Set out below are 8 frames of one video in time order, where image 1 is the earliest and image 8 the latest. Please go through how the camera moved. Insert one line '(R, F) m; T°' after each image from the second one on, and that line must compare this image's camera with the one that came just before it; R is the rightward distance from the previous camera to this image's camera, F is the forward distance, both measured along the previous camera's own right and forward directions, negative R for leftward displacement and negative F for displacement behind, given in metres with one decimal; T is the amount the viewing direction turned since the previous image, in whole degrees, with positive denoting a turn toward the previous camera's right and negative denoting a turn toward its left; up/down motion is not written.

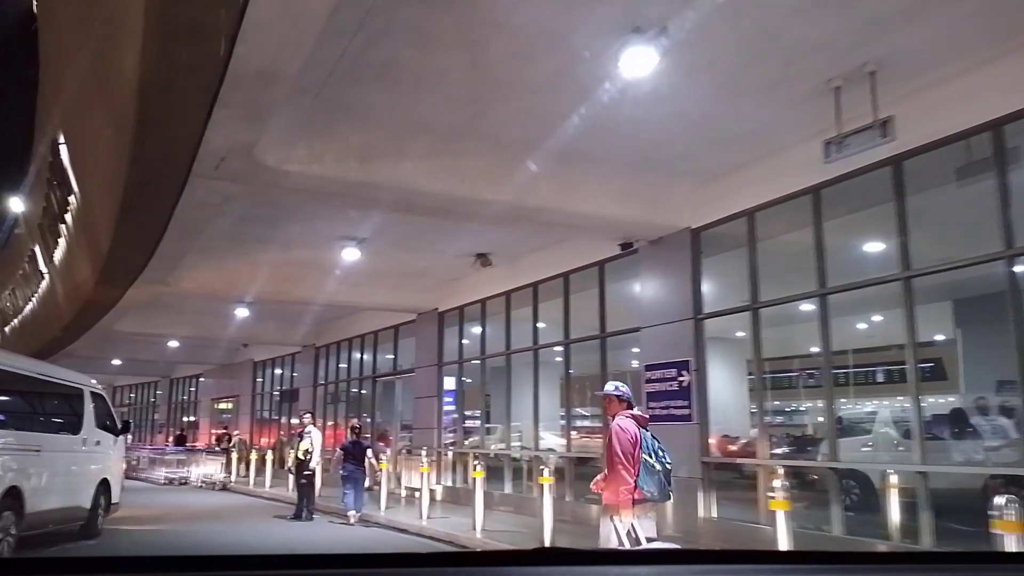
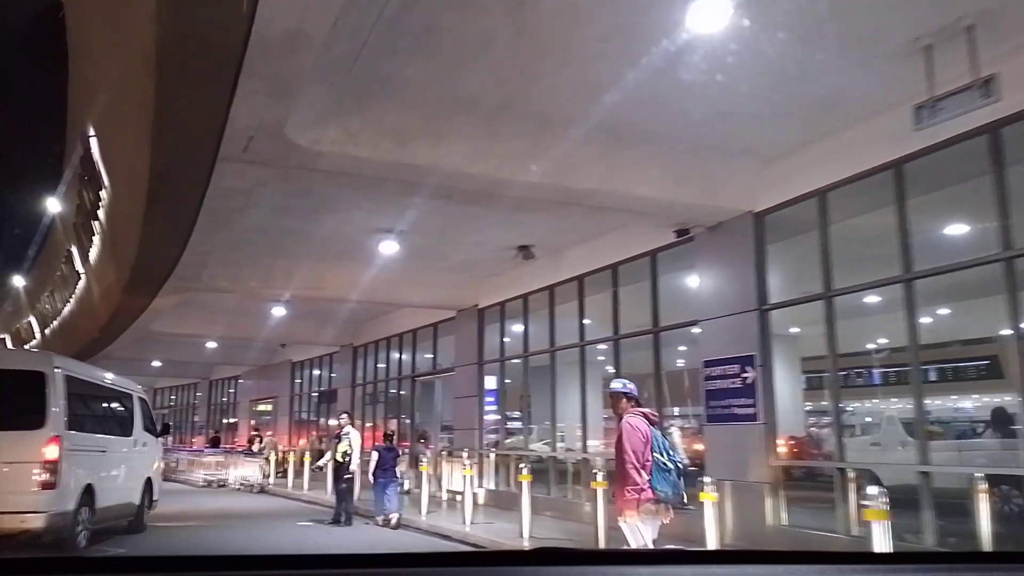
(-0.2, +0.8) m; -3°
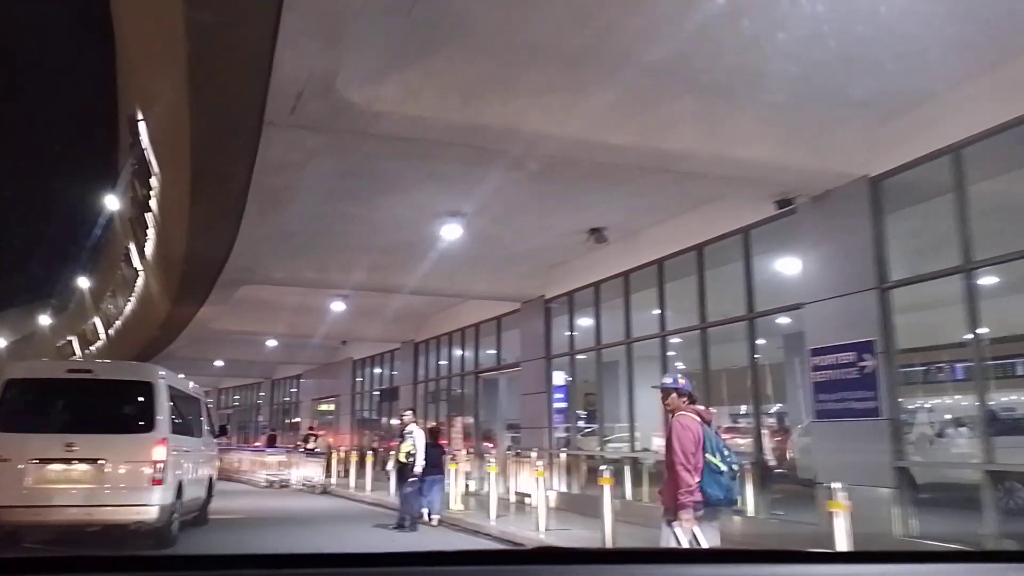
(-0.3, +1.2) m; -4°
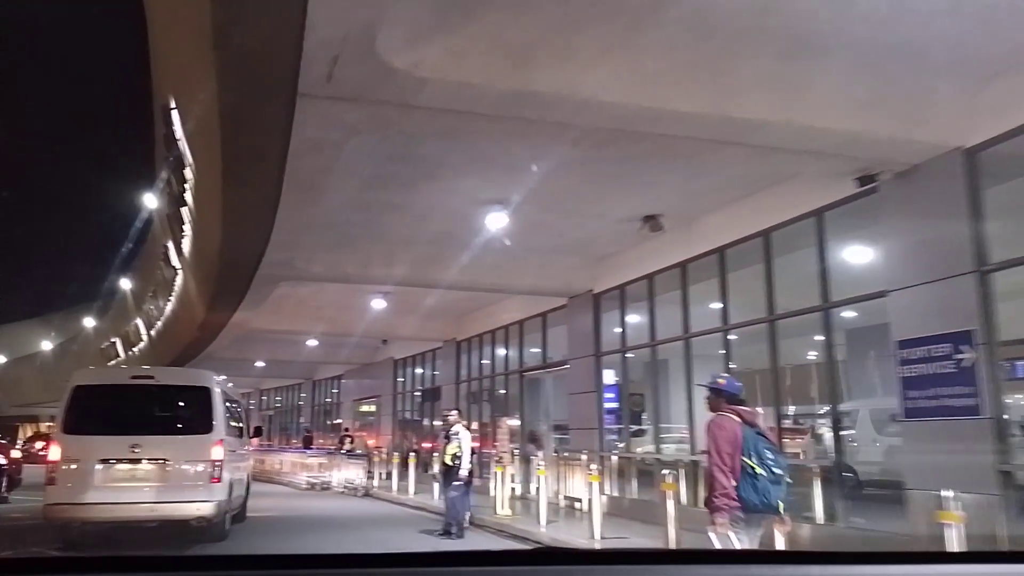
(-0.2, +0.8) m; -3°
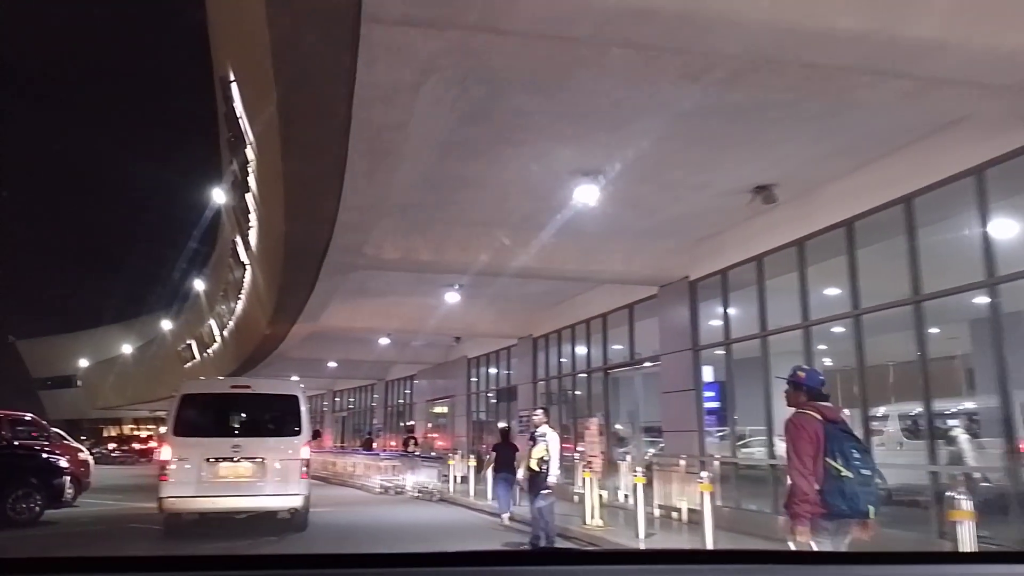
(-0.3, +1.4) m; -5°
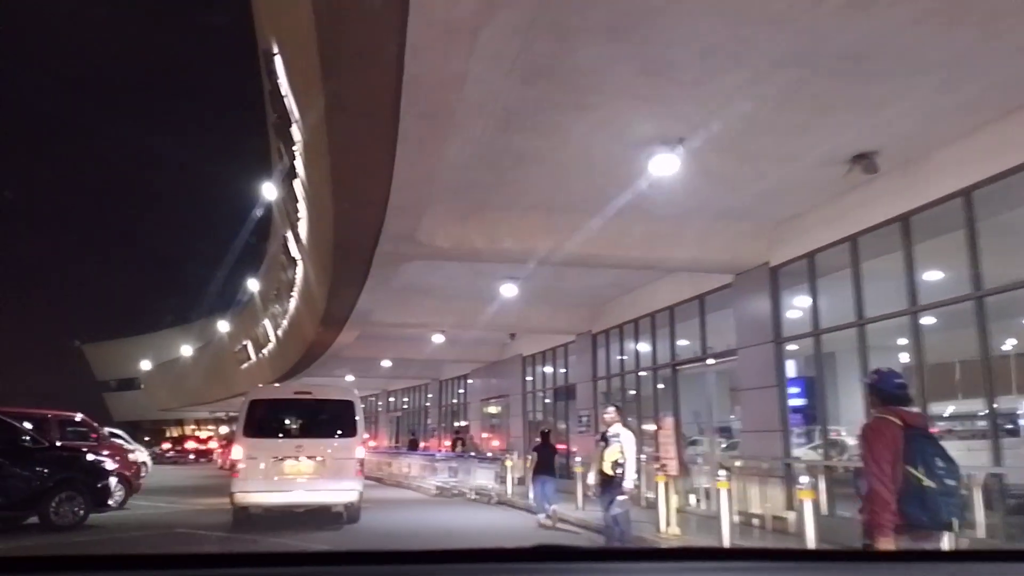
(-0.2, +1.0) m; -3°
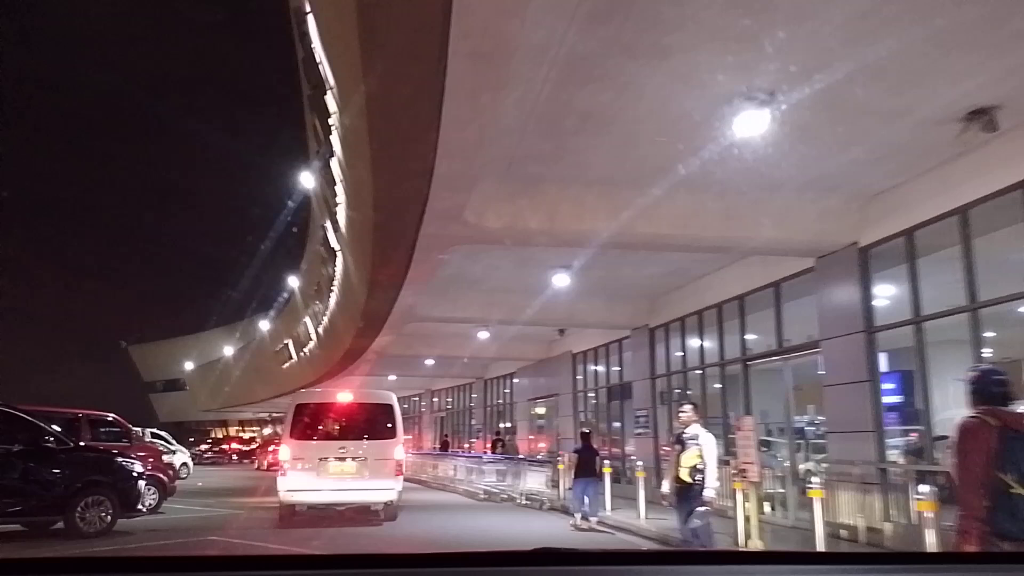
(-0.2, +1.2) m; -3°
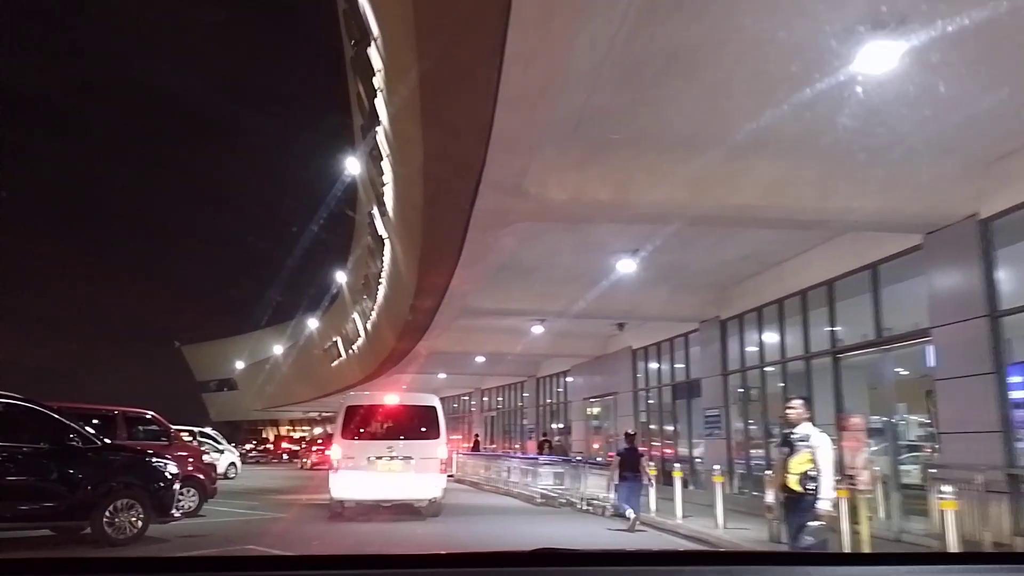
(-0.2, +1.3) m; -3°
